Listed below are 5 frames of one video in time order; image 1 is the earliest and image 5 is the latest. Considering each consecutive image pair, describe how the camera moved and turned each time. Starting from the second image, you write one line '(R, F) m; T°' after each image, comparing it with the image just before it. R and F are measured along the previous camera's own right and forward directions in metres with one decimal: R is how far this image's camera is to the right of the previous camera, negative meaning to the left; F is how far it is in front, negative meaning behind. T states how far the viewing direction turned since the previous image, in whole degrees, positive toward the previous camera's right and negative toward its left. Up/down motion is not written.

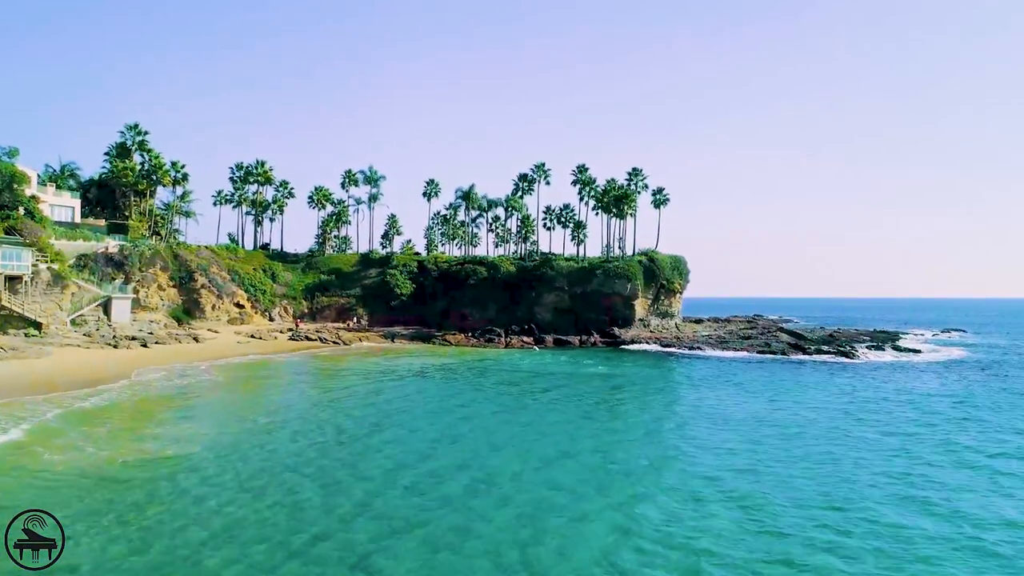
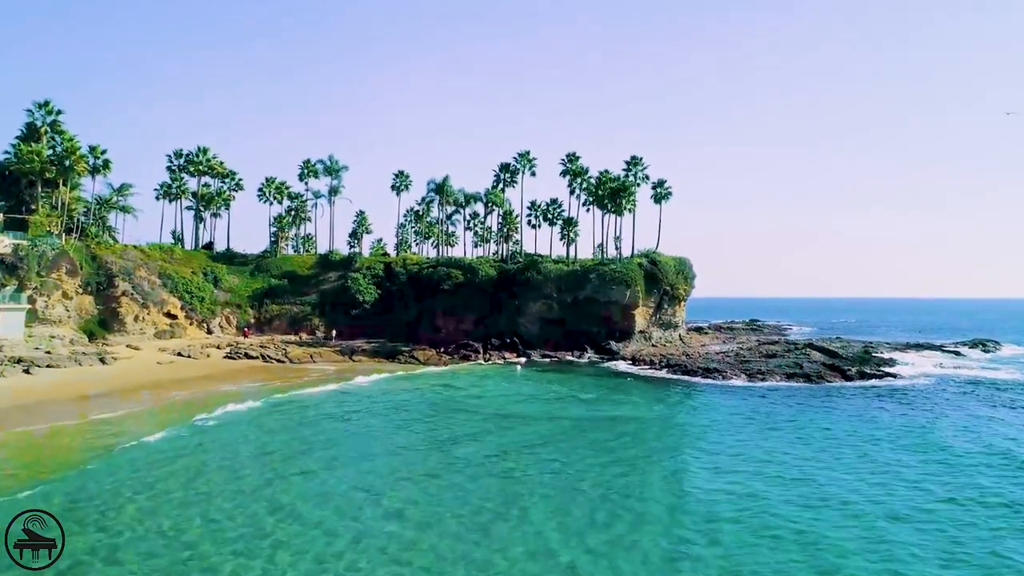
(+0.4, +8.8) m; +2°
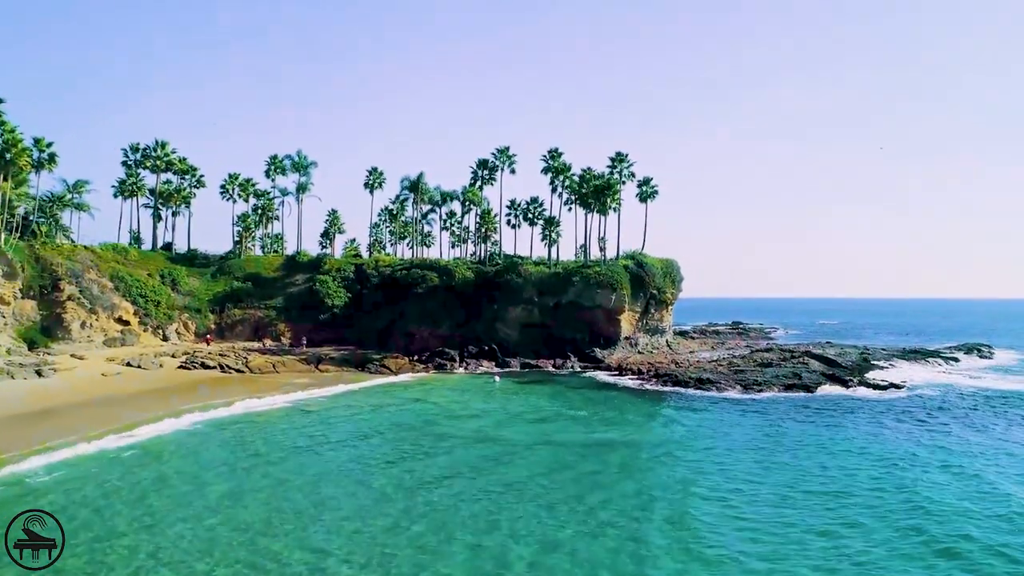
(+0.2, +3.0) m; +2°
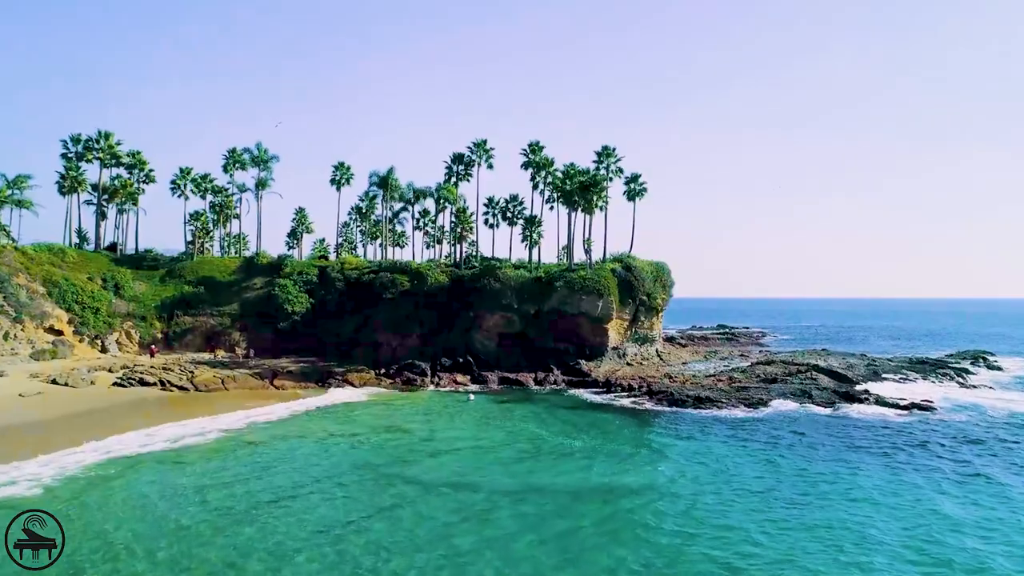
(+0.3, +4.2) m; +2°
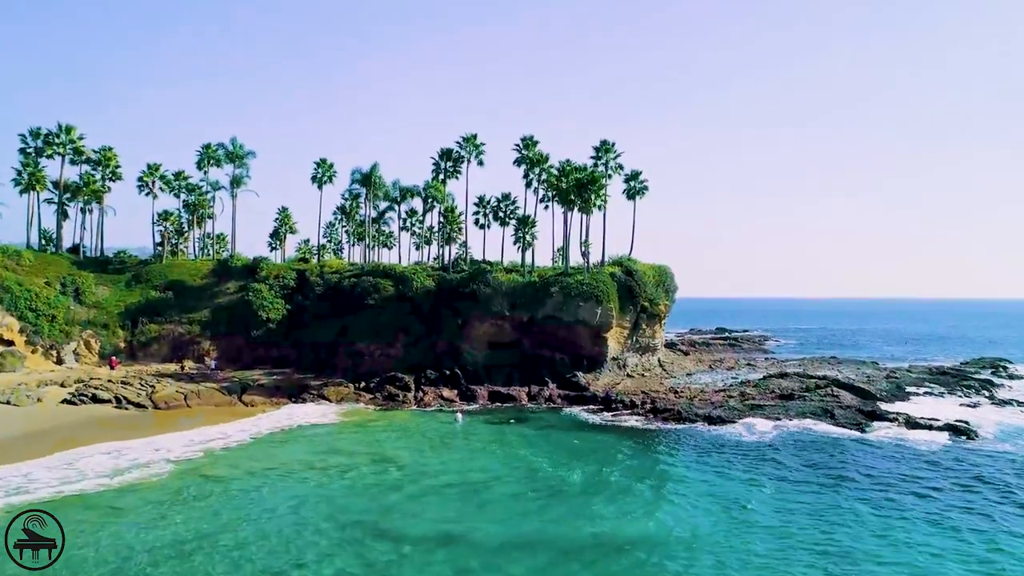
(+0.2, +3.4) m; +1°
